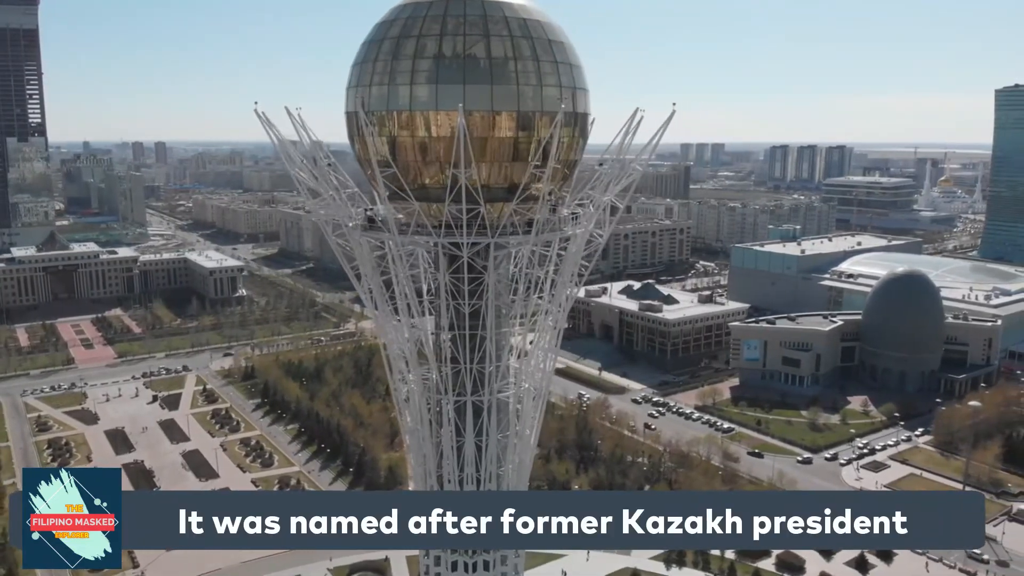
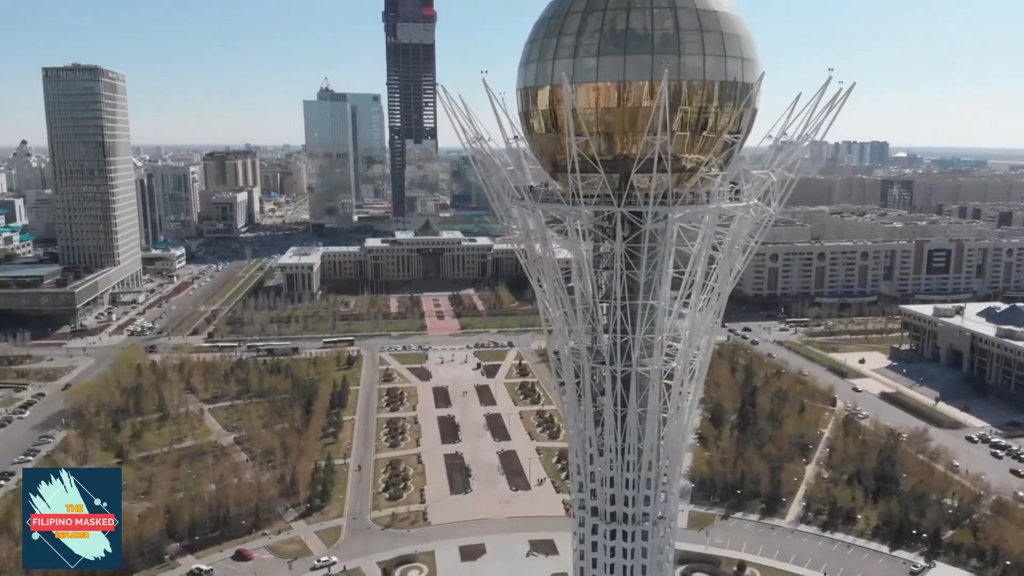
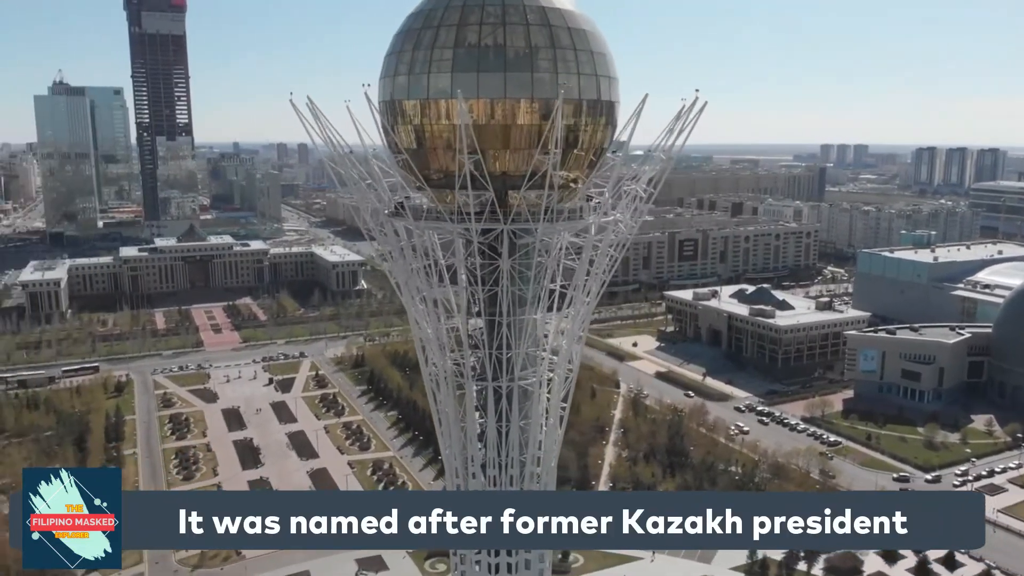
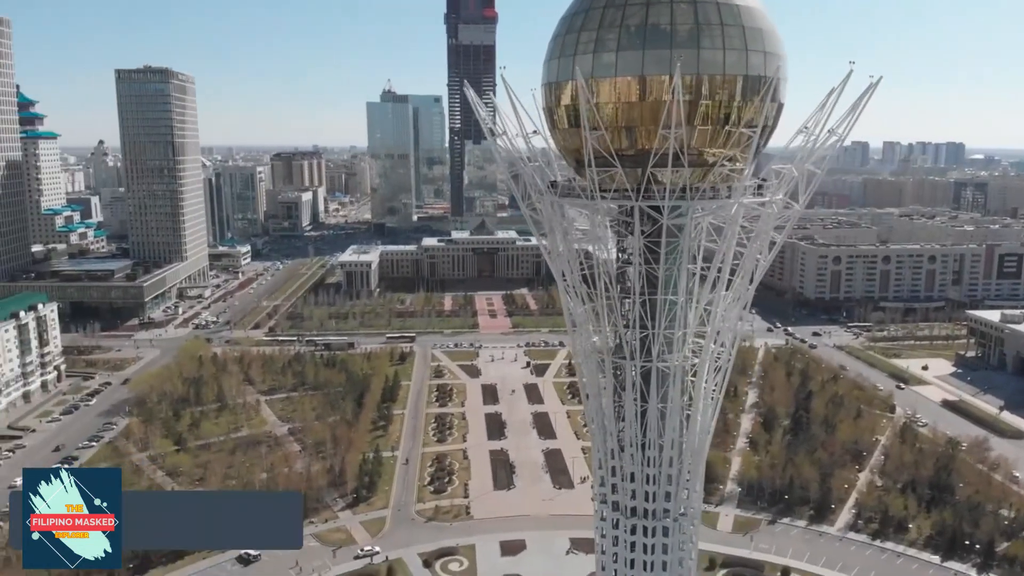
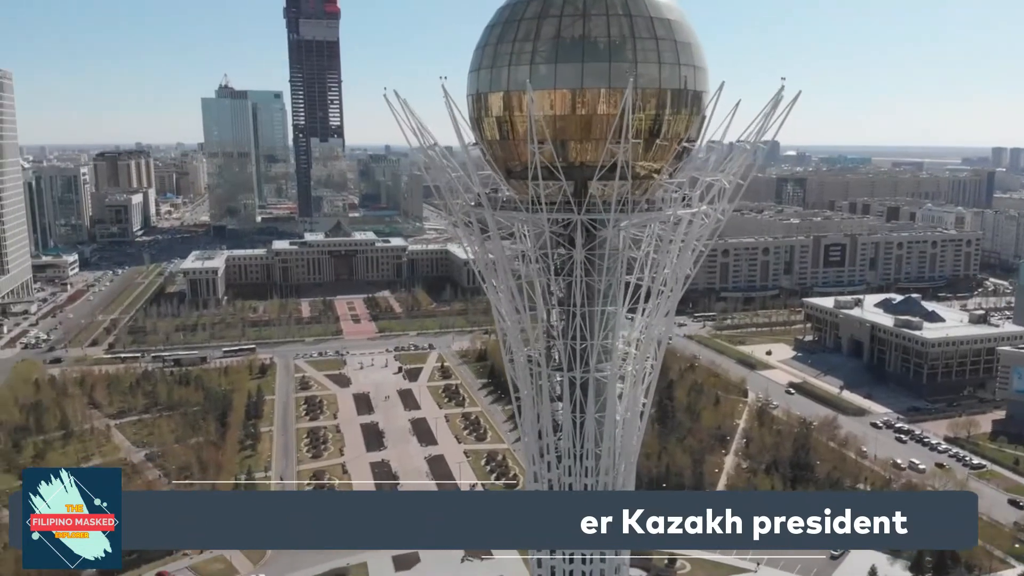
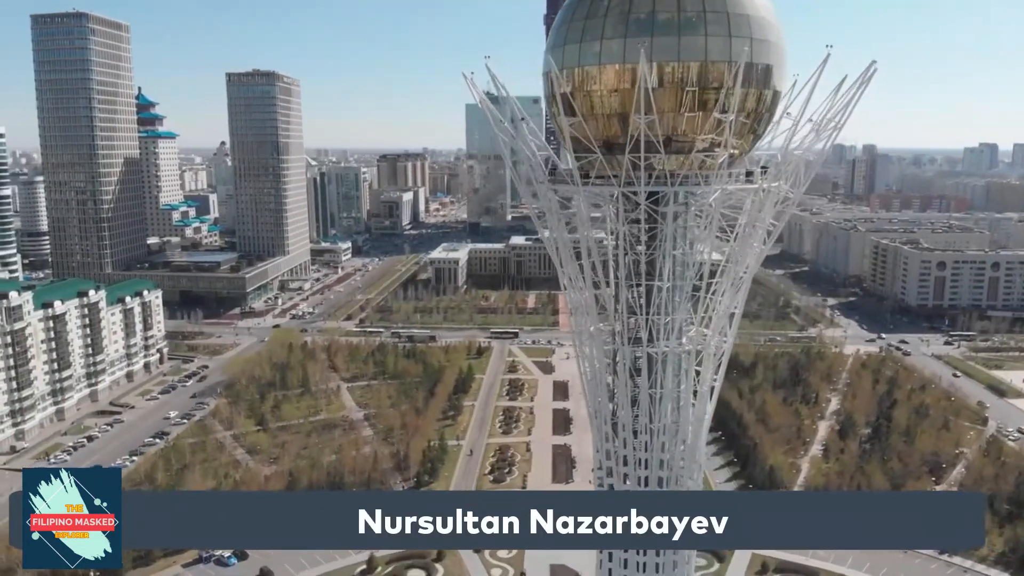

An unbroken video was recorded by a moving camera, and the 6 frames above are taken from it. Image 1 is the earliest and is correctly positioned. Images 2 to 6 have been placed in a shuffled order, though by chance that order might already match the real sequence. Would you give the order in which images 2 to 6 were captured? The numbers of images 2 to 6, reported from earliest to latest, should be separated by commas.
3, 5, 2, 4, 6
